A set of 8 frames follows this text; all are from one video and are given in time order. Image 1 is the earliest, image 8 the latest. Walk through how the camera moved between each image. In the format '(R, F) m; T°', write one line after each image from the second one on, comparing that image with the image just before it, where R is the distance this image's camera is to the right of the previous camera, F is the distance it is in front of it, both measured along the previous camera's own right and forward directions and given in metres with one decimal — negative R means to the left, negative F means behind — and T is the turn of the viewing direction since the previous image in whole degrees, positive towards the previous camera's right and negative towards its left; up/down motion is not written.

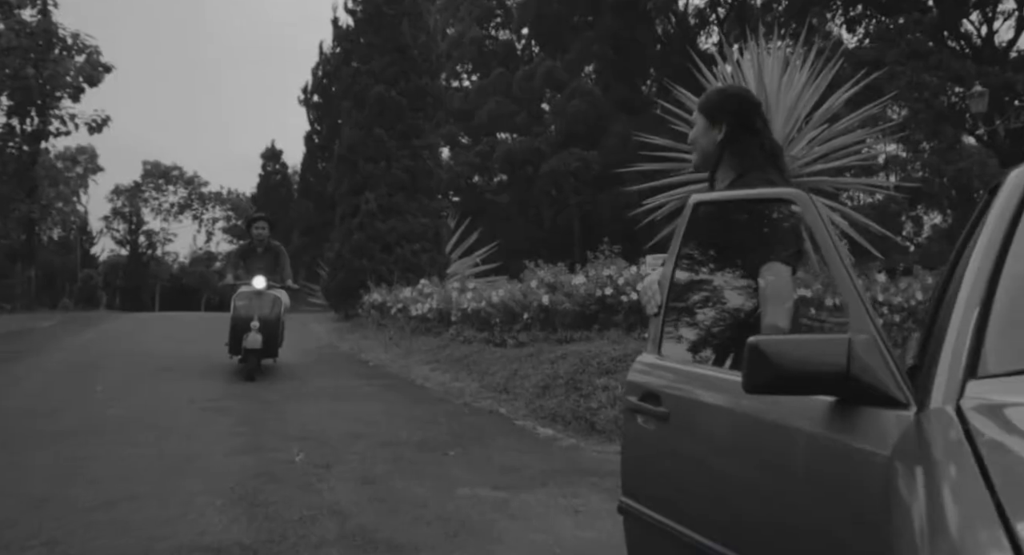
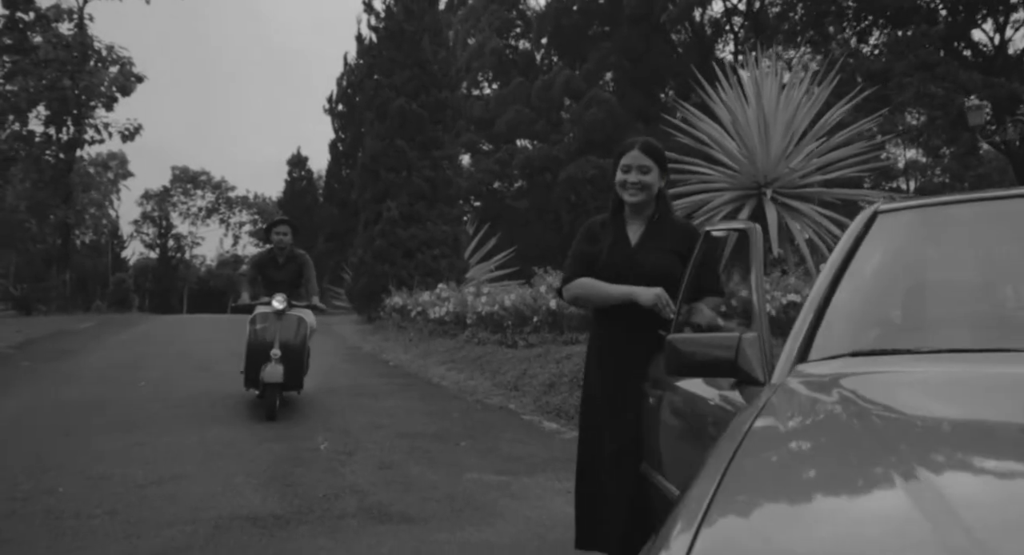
(+0.2, -0.7) m; -2°
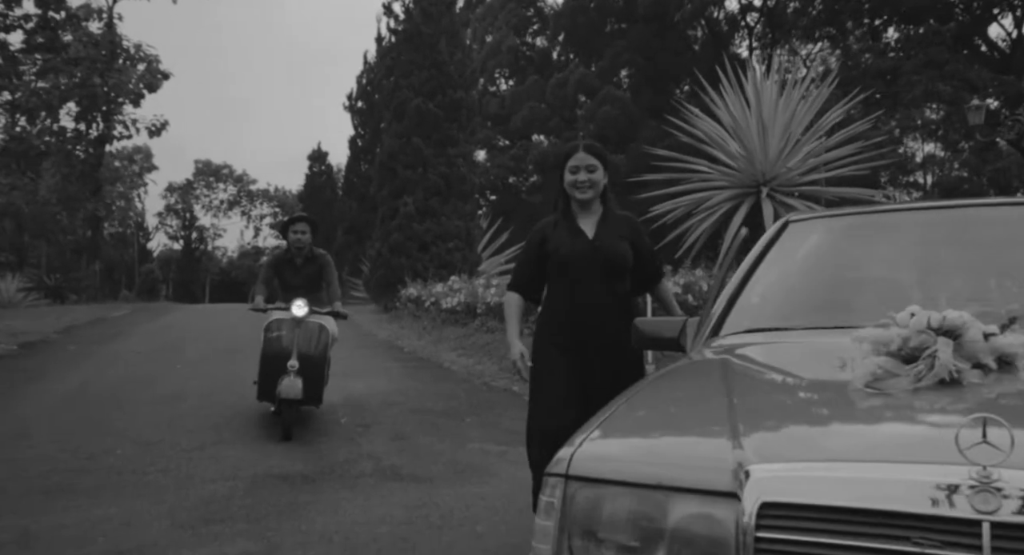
(+0.2, -0.8) m; -1°
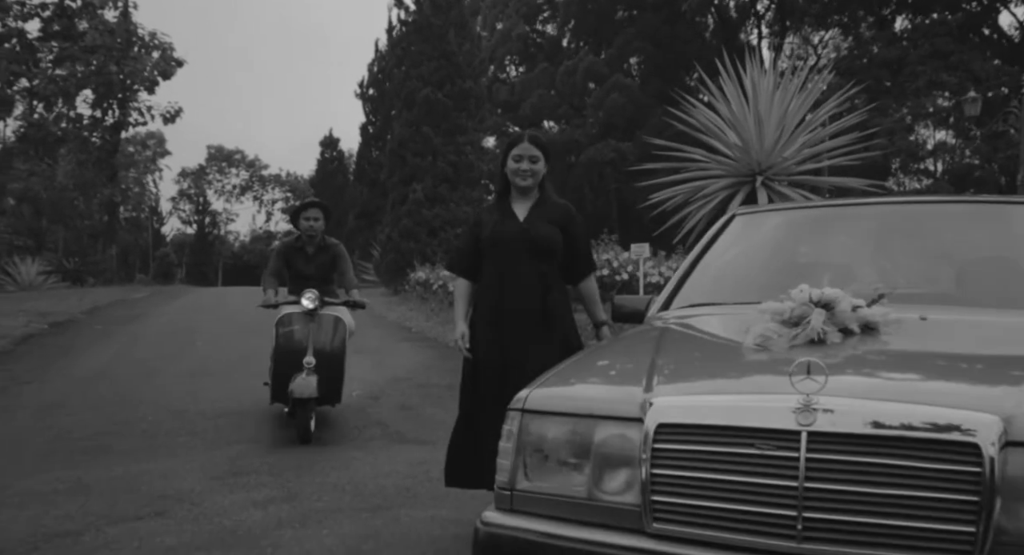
(+0.1, -0.6) m; -1°
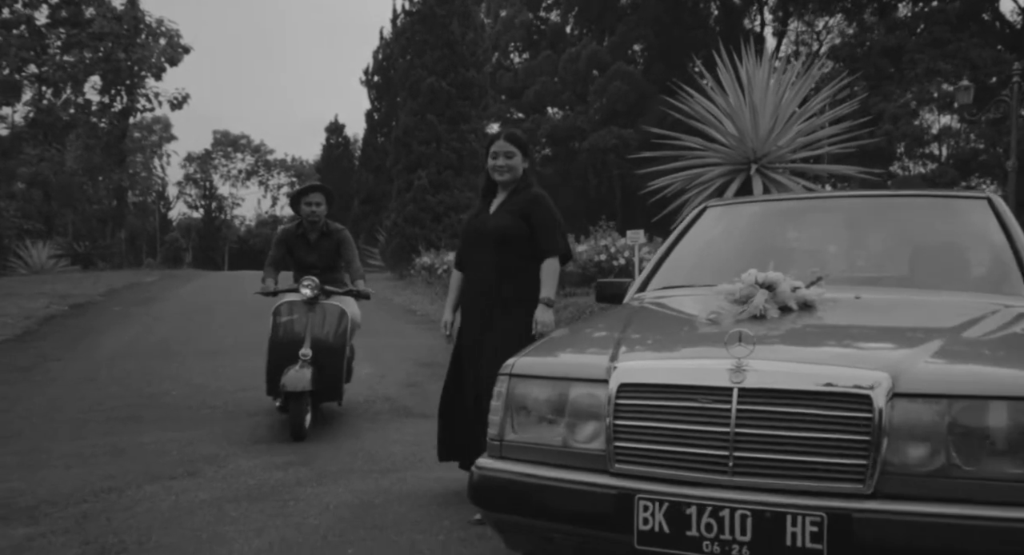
(+0.1, -0.5) m; 0°
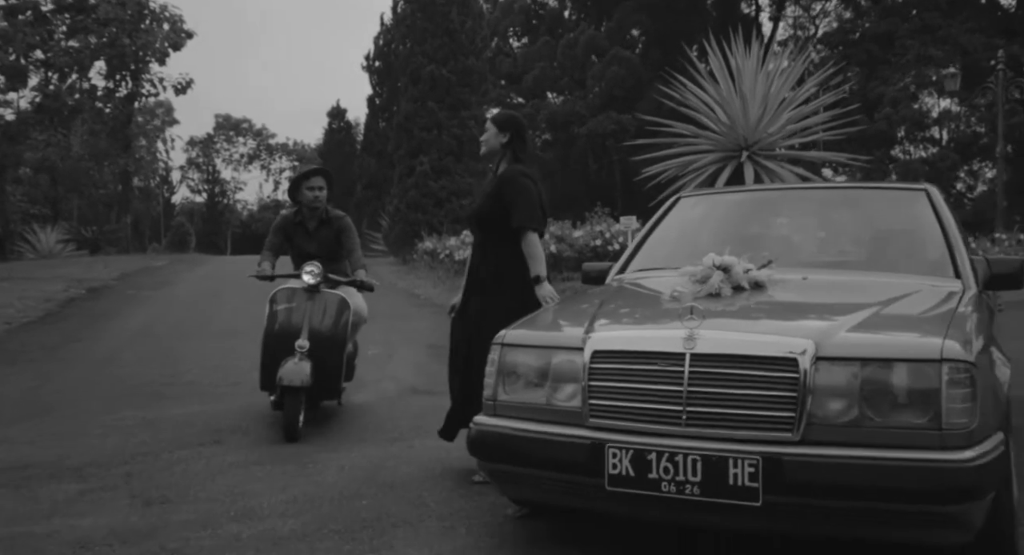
(0.0, -0.5) m; 0°
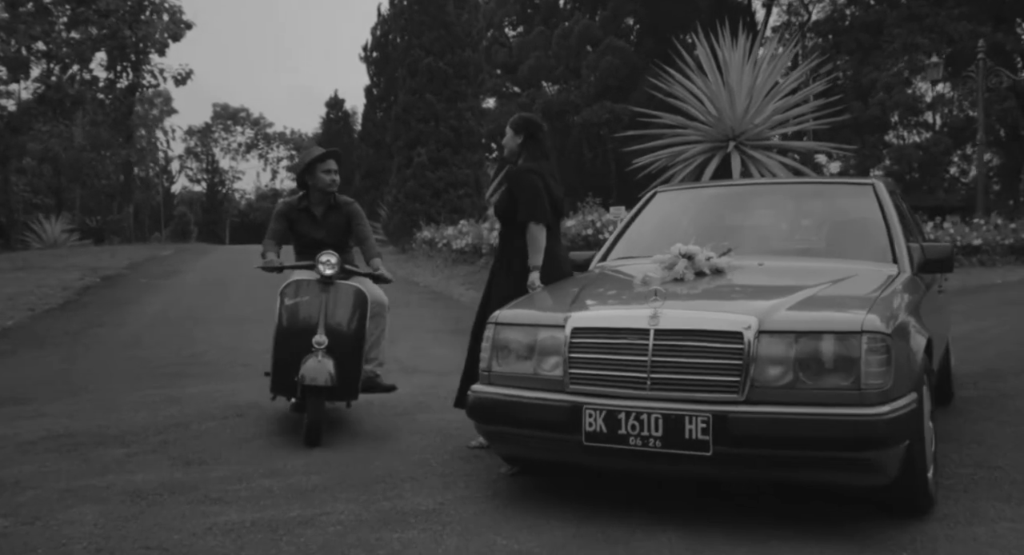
(0.0, -0.6) m; 0°
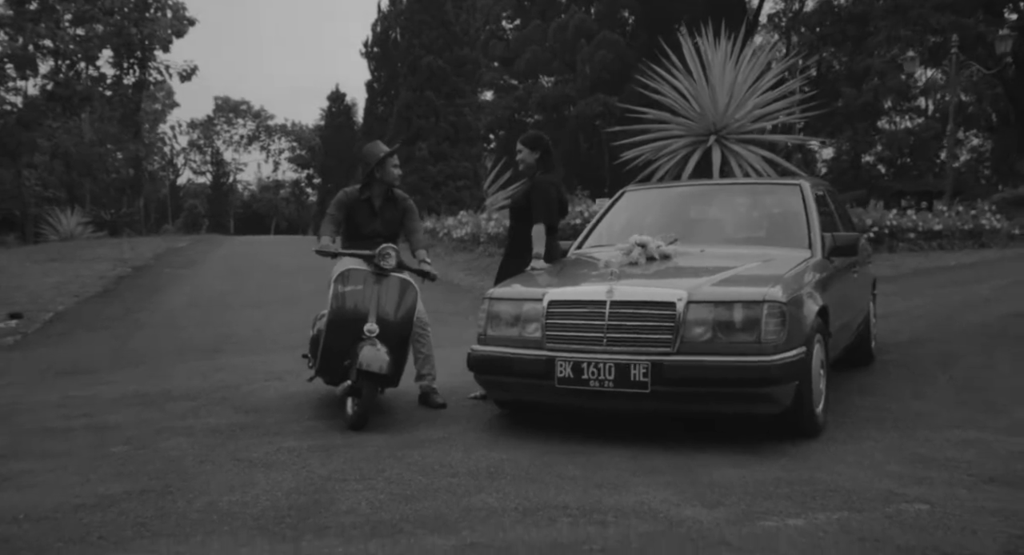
(+0.1, -1.1) m; 0°
